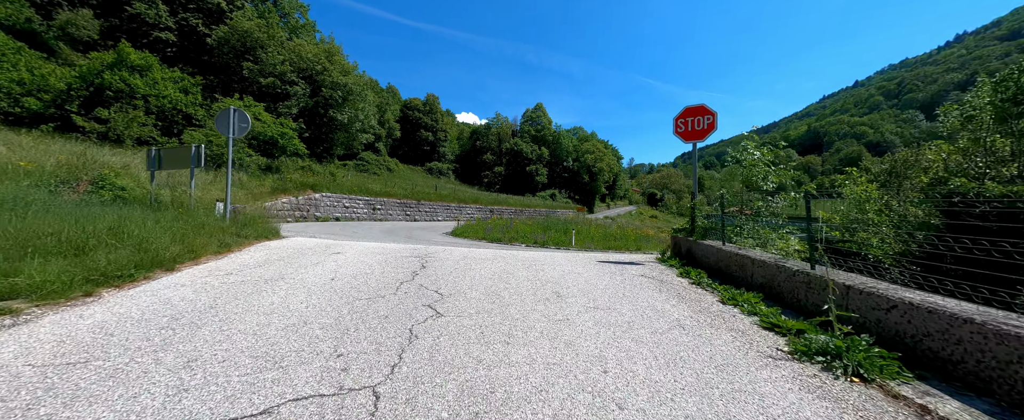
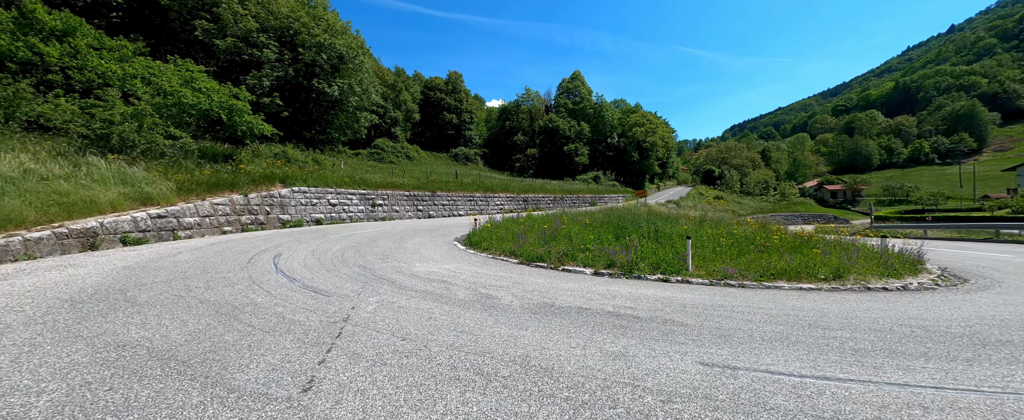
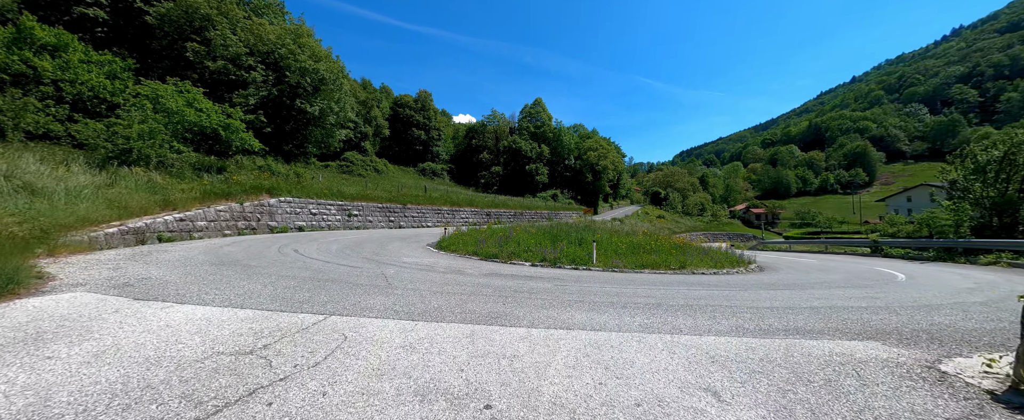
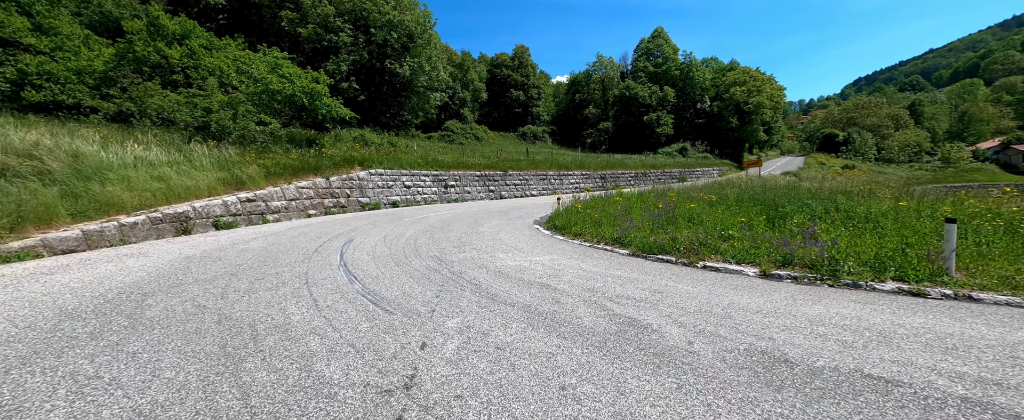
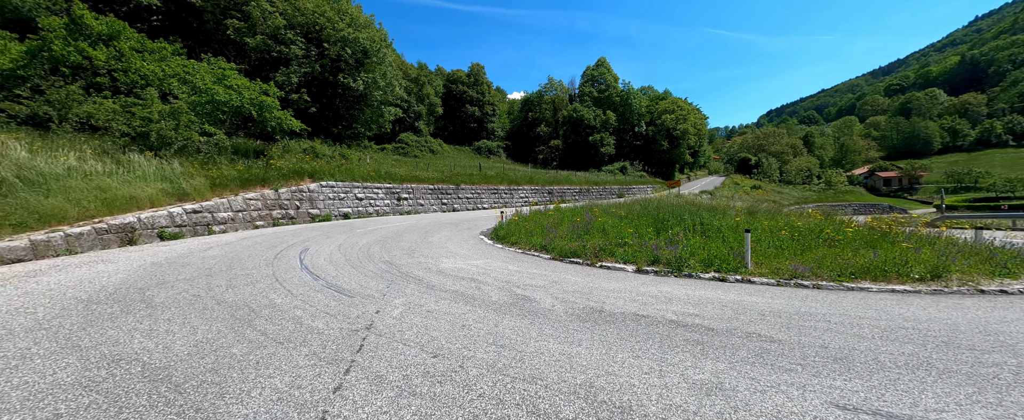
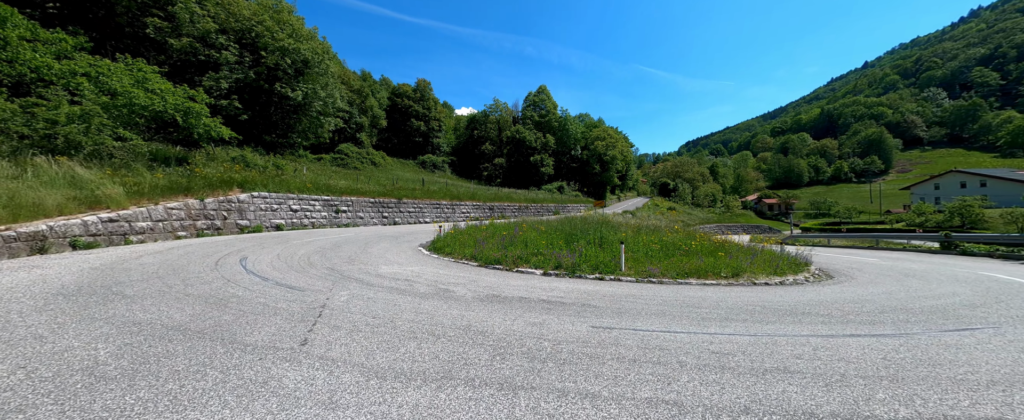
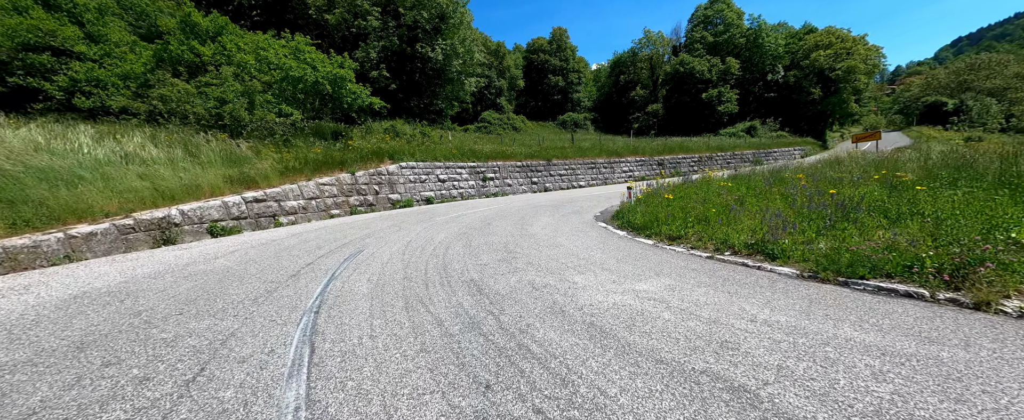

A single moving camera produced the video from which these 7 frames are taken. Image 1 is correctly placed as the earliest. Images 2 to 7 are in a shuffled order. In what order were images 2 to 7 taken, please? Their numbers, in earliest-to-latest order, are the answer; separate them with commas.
3, 6, 2, 5, 4, 7
